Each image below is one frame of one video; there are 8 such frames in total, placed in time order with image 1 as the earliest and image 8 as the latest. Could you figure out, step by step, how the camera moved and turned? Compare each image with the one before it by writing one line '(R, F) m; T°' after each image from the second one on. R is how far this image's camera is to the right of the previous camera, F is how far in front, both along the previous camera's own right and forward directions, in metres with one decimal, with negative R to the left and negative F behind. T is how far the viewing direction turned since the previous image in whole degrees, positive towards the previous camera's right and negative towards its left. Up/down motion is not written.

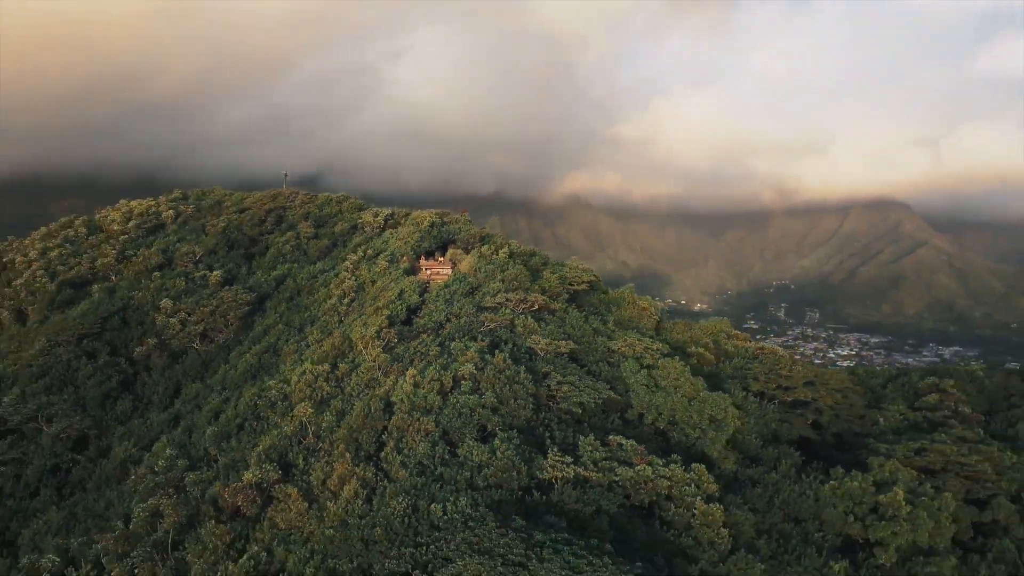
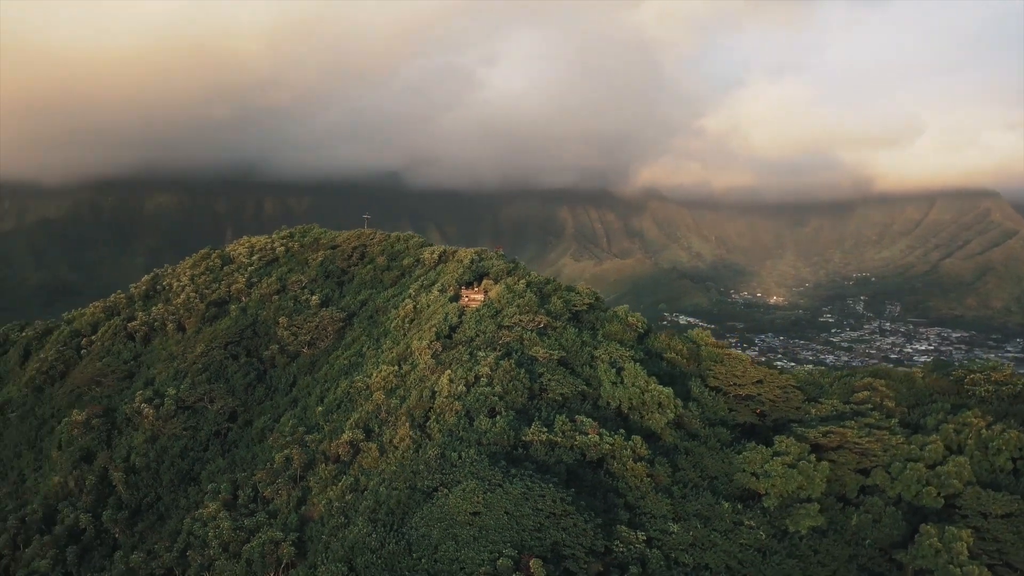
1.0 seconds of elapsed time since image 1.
(+1.1, -4.3) m; -5°
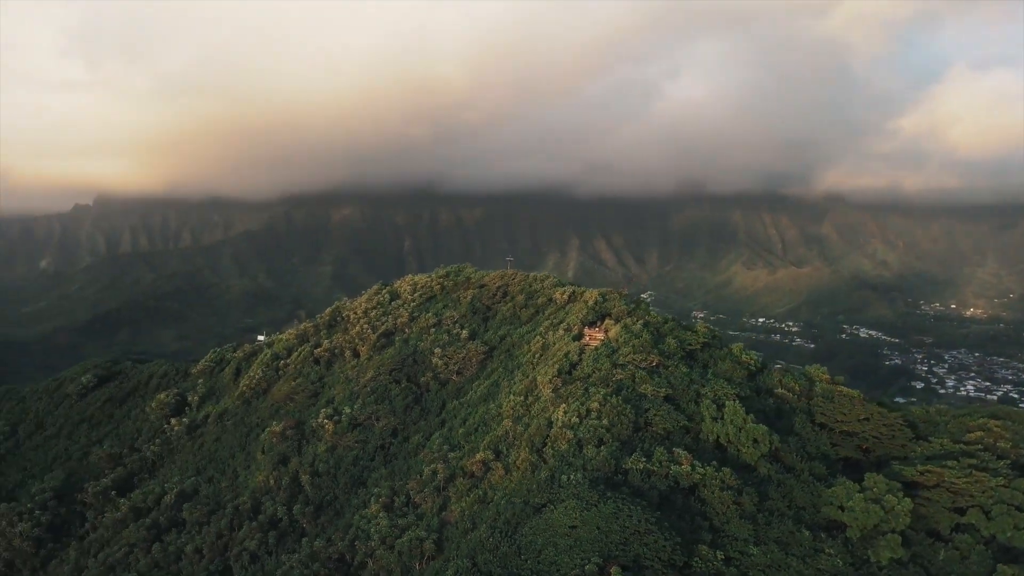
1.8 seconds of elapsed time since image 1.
(+1.1, -2.3) m; -12°
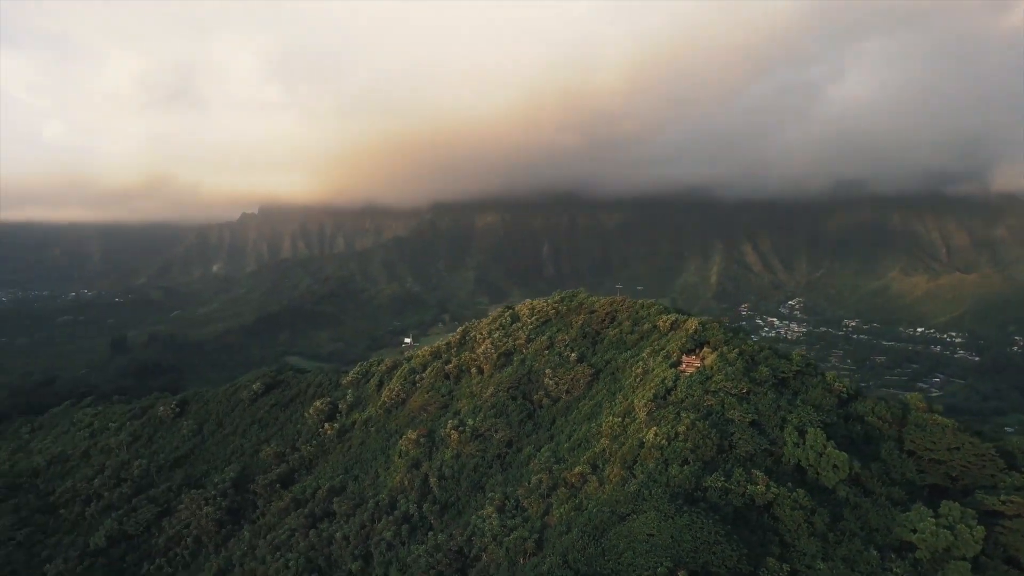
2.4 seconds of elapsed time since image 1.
(+0.9, -2.2) m; -10°
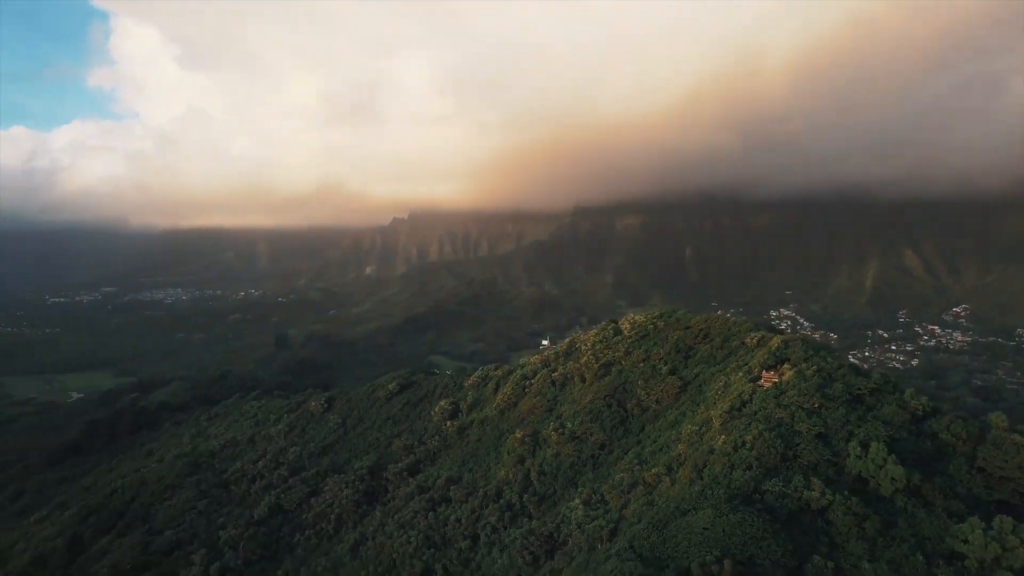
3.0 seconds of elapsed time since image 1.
(+1.4, -2.6) m; -10°
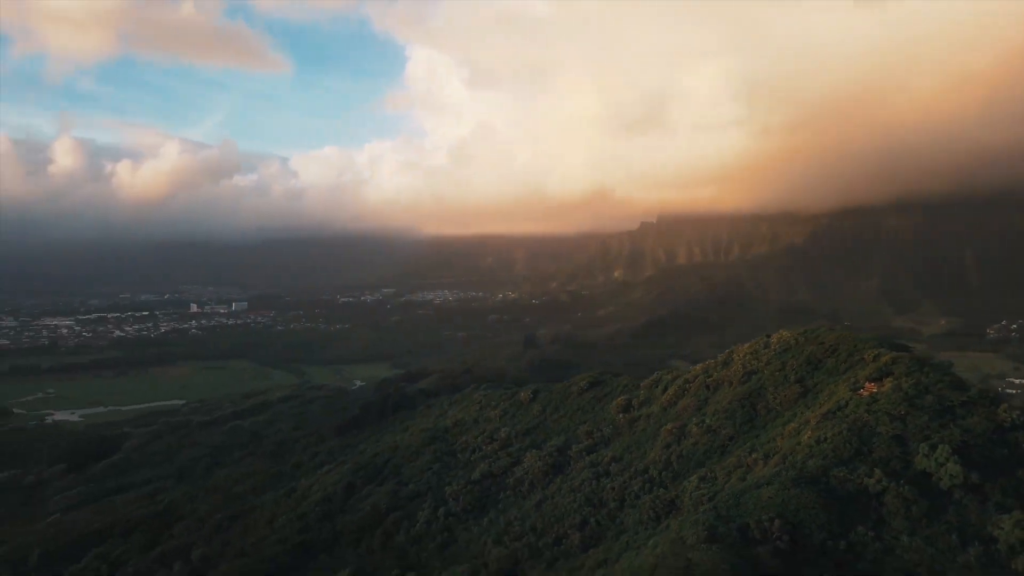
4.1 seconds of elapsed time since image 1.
(+3.8, -6.3) m; -18°
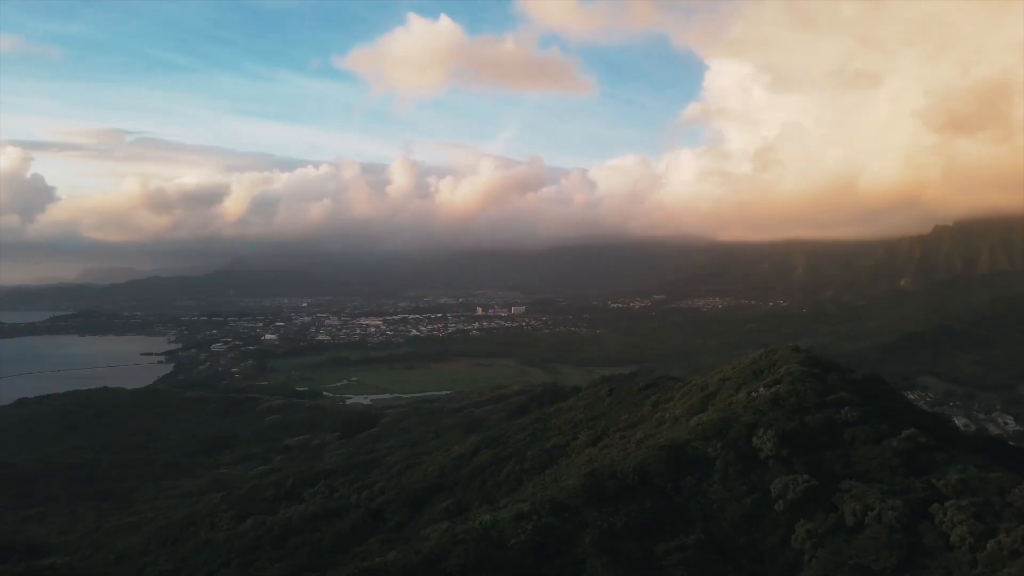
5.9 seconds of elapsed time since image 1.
(+13.2, -11.6) m; -20°
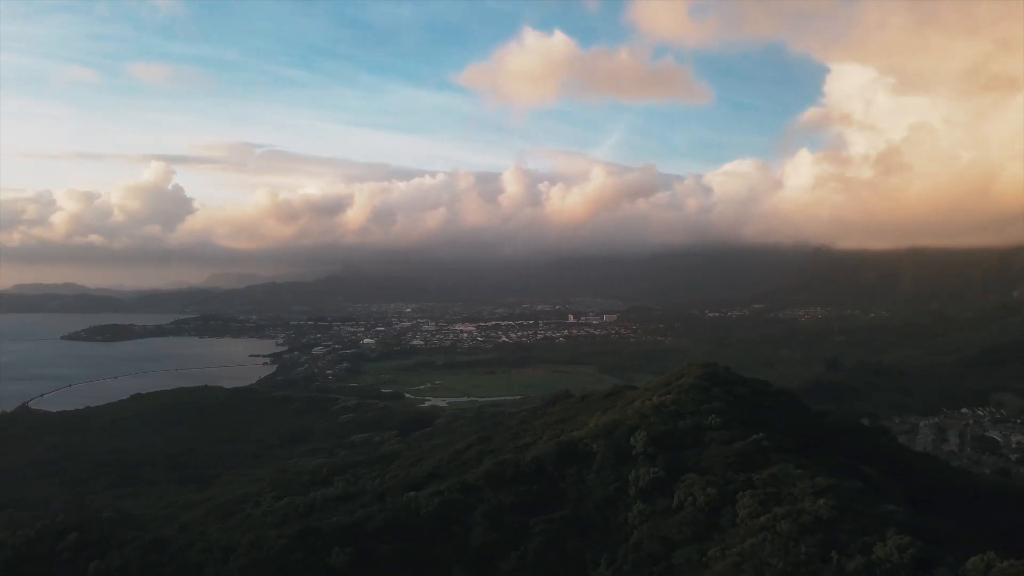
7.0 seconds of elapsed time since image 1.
(+9.2, -7.3) m; -8°
